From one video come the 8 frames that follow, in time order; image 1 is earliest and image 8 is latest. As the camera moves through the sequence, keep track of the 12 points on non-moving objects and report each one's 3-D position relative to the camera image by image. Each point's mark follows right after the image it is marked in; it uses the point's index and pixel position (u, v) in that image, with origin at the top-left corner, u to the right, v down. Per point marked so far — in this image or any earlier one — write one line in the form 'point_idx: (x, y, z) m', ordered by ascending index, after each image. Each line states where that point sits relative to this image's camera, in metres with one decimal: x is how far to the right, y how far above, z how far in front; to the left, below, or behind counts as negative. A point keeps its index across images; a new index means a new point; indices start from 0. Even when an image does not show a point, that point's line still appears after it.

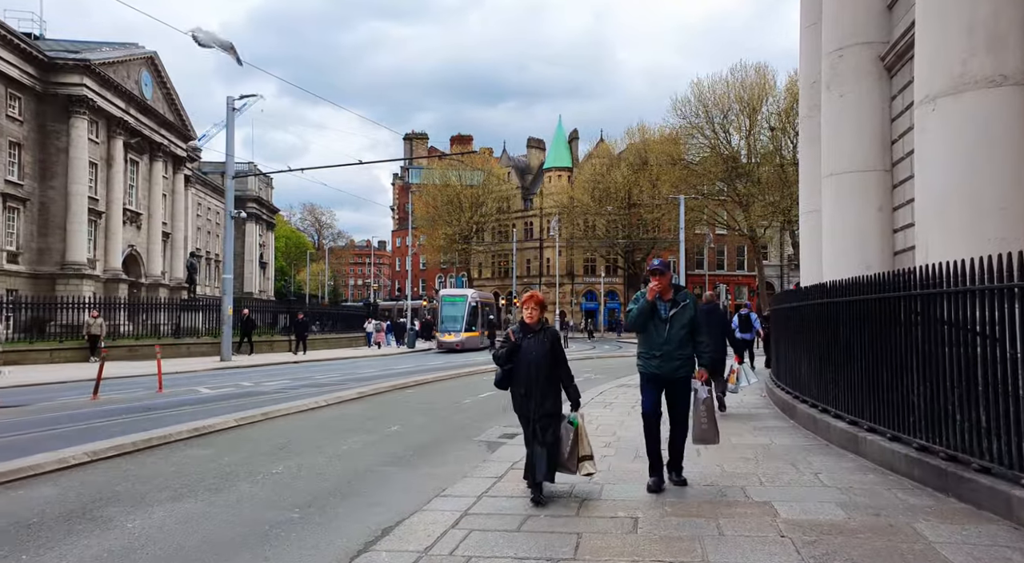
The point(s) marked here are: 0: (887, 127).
0: (+5.4, +2.2, +11.7) m
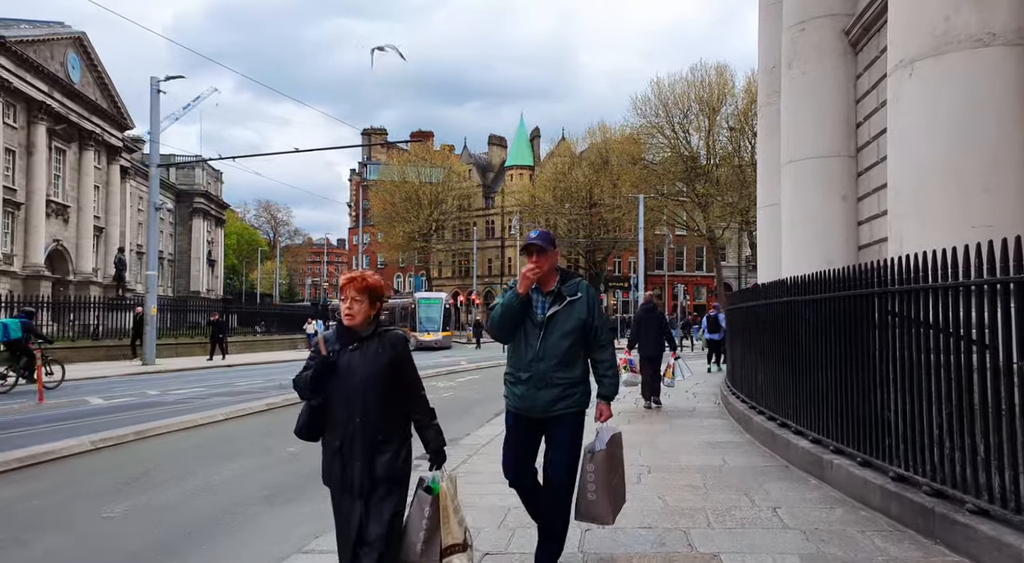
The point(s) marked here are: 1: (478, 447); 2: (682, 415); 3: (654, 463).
0: (+4.4, +2.2, +10.6) m
1: (-0.4, -2.0, +9.7) m
2: (+2.5, -2.0, +12.3) m
3: (+1.4, -1.8, +8.0) m
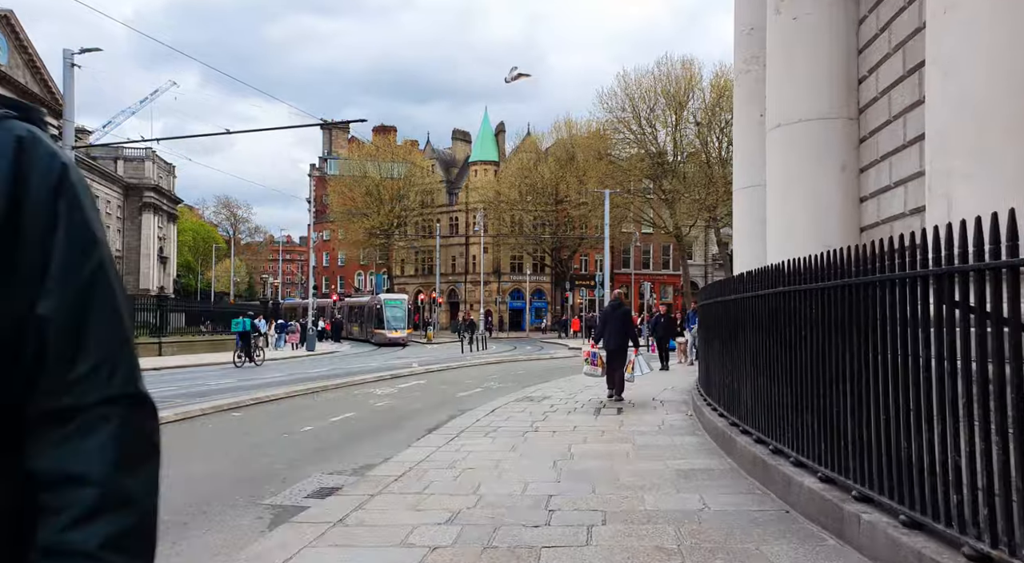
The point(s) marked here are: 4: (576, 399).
0: (+3.7, +2.4, +8.8) m
1: (-1.1, -1.9, +7.6) m
2: (+1.7, -1.9, +10.4) m
3: (+0.7, -1.7, +6.1) m
4: (+1.2, -2.1, +14.6) m
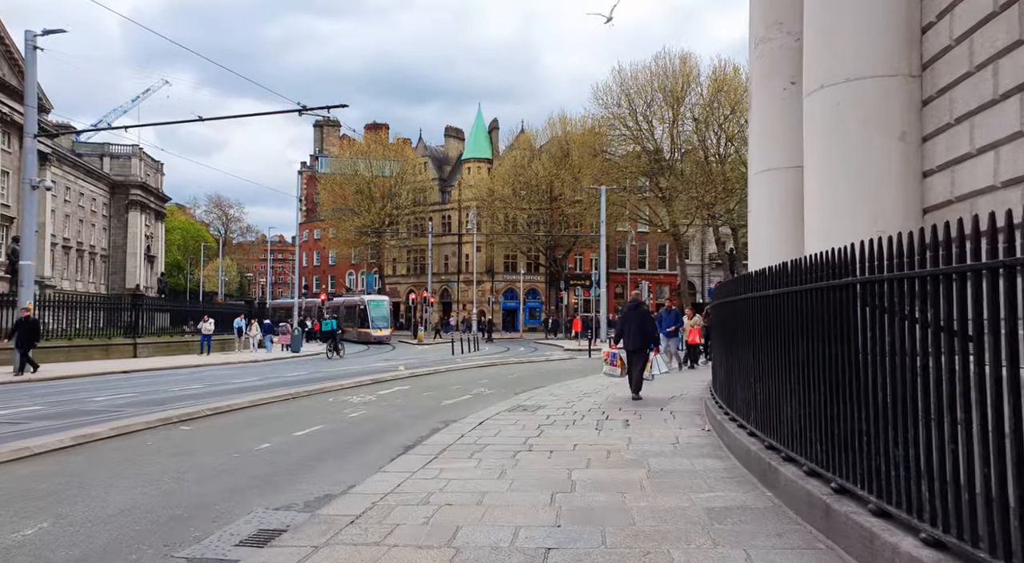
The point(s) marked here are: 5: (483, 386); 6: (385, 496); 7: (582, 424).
0: (+3.6, +2.4, +7.3) m
1: (-1.2, -1.8, +6.1) m
2: (+1.6, -1.8, +8.9) m
3: (+0.6, -1.6, +4.5) m
4: (+1.0, -2.0, +13.1) m
5: (-0.7, -2.3, +18.1) m
6: (-1.1, -1.8, +6.9) m
7: (+1.0, -1.9, +11.1) m
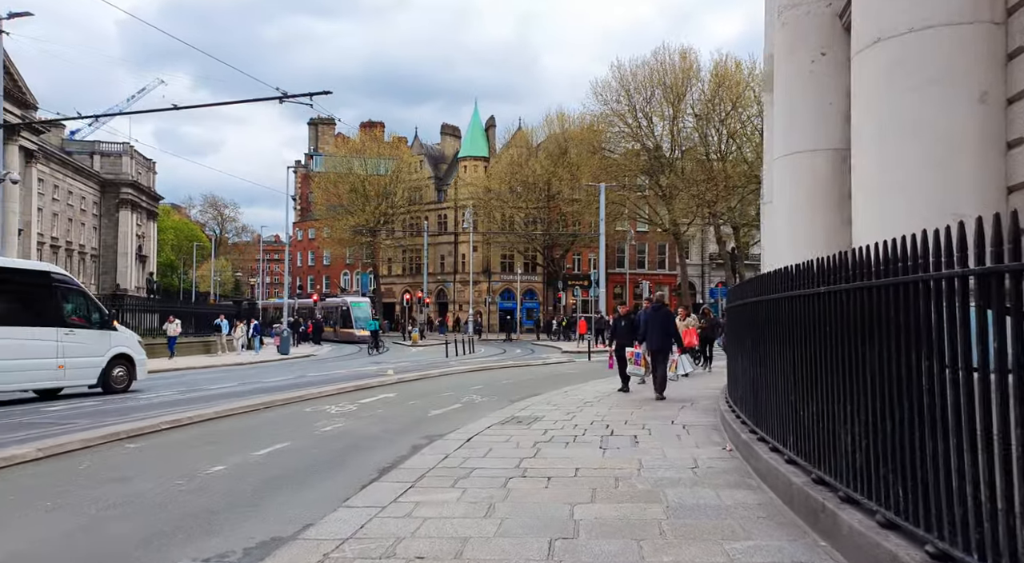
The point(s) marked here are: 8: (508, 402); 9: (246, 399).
0: (+3.5, +2.5, +5.9) m
1: (-1.3, -1.7, +4.8) m
2: (+1.5, -1.8, +7.5) m
3: (+0.6, -1.6, +3.2) m
4: (+0.9, -2.0, +11.8) m
5: (-0.8, -2.3, +16.8) m
6: (-1.1, -1.8, +5.5) m
7: (+0.9, -1.9, +9.7) m
8: (-0.1, -2.2, +15.0) m
9: (-4.9, -2.1, +15.1) m
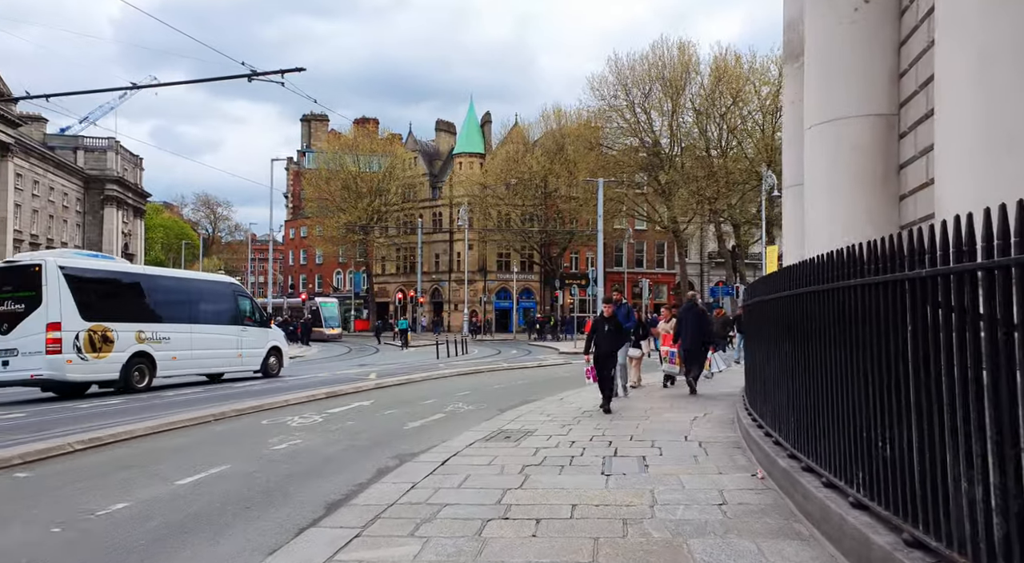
0: (+3.3, +2.6, +4.3) m
1: (-1.5, -1.7, +3.1) m
2: (+1.4, -1.7, +5.8) m
3: (+0.4, -1.5, +1.5) m
4: (+0.8, -1.9, +10.1) m
5: (-0.9, -2.2, +15.1) m
6: (-1.3, -1.7, +3.9) m
7: (+0.7, -1.8, +8.1) m
8: (-0.2, -2.1, +13.3) m
9: (-5.0, -2.0, +13.4) m
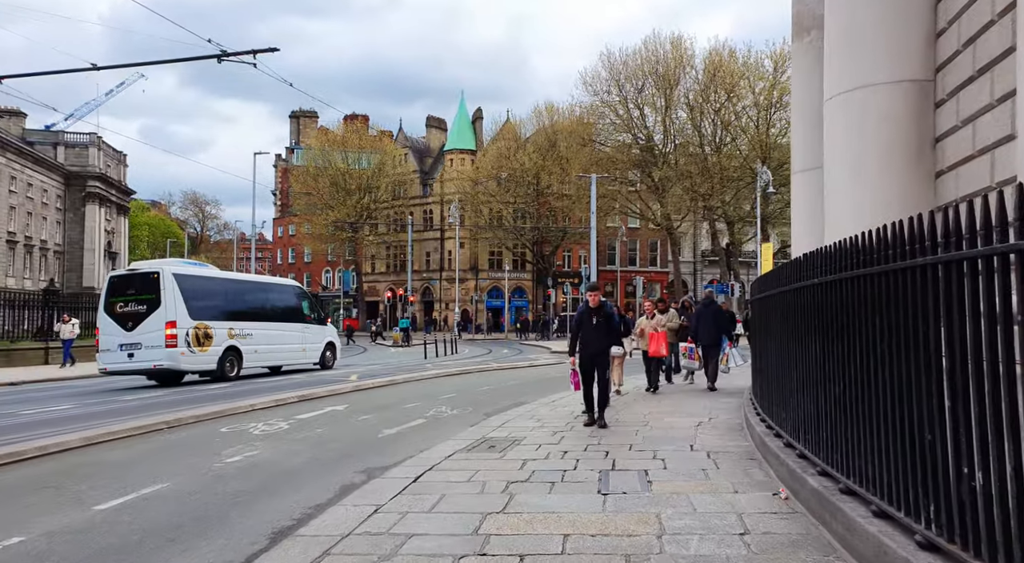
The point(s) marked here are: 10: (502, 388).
0: (+3.2, +2.7, +3.2) m
1: (-1.6, -1.6, +2.0) m
2: (+1.2, -1.6, +4.8) m
3: (+0.3, -1.4, +0.4) m
4: (+0.6, -1.8, +9.0) m
5: (-1.2, -2.1, +14.0) m
6: (-1.4, -1.6, +2.8) m
7: (+0.6, -1.7, +7.0) m
8: (-0.4, -2.0, +12.2) m
9: (-5.2, -2.0, +12.3) m
10: (-0.2, -2.3, +17.4) m
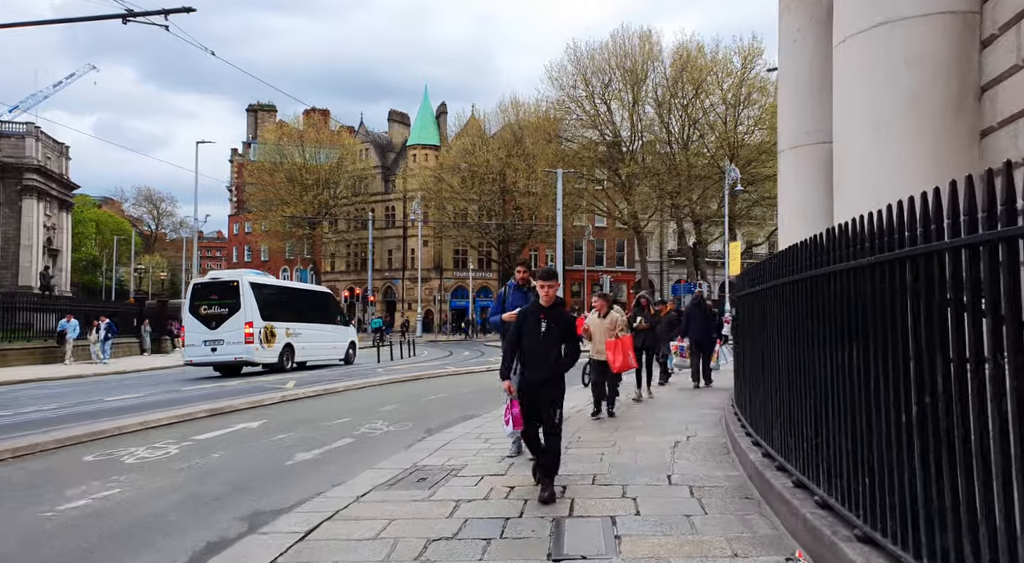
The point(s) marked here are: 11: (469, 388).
0: (+2.8, +2.7, +1.5) m
1: (-1.9, -1.5, +0.1) m
2: (+0.8, -1.5, +3.0) m
3: (+0.1, -1.3, -1.4) m
4: (0.0, -1.7, +7.2) m
5: (-1.9, -2.0, +12.1) m
6: (-1.7, -1.5, +0.9) m
7: (+0.1, -1.6, +5.2) m
8: (-1.1, -1.9, +10.3) m
9: (-5.9, -1.9, +10.2) m
10: (-1.1, -2.2, +15.5) m
11: (-0.9, -2.3, +17.7) m
